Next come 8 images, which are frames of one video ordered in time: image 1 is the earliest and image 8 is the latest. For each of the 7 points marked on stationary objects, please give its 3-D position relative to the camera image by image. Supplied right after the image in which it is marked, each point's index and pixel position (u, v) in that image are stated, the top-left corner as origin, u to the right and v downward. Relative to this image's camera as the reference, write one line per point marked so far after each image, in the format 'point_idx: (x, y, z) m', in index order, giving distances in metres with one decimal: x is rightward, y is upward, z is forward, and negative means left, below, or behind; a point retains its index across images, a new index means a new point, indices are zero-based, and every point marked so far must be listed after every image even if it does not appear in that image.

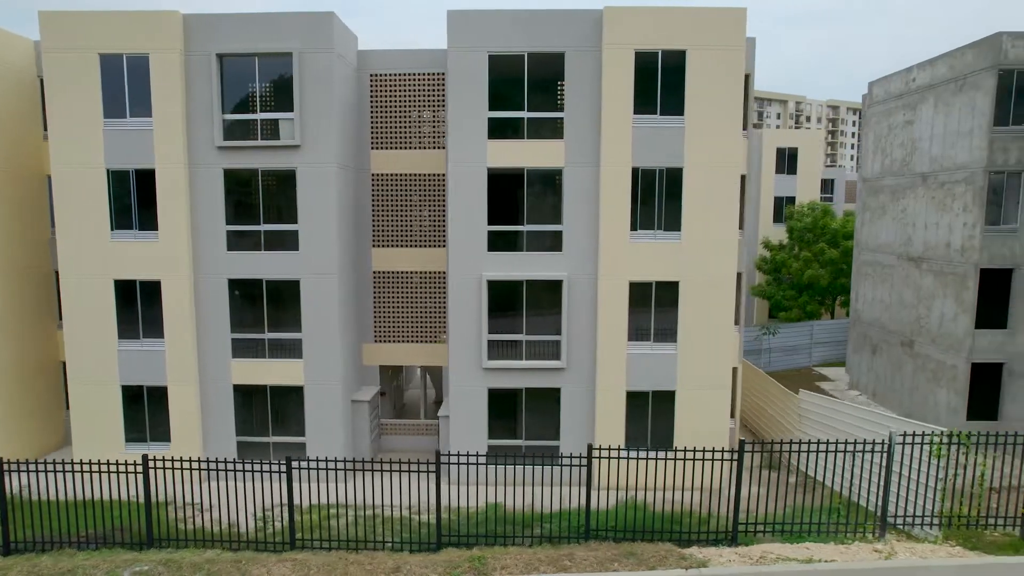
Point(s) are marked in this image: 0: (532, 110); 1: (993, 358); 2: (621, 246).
0: (+0.4, +3.7, +14.6) m
1: (+11.7, -1.7, +17.2) m
2: (+2.2, +0.9, +14.6) m
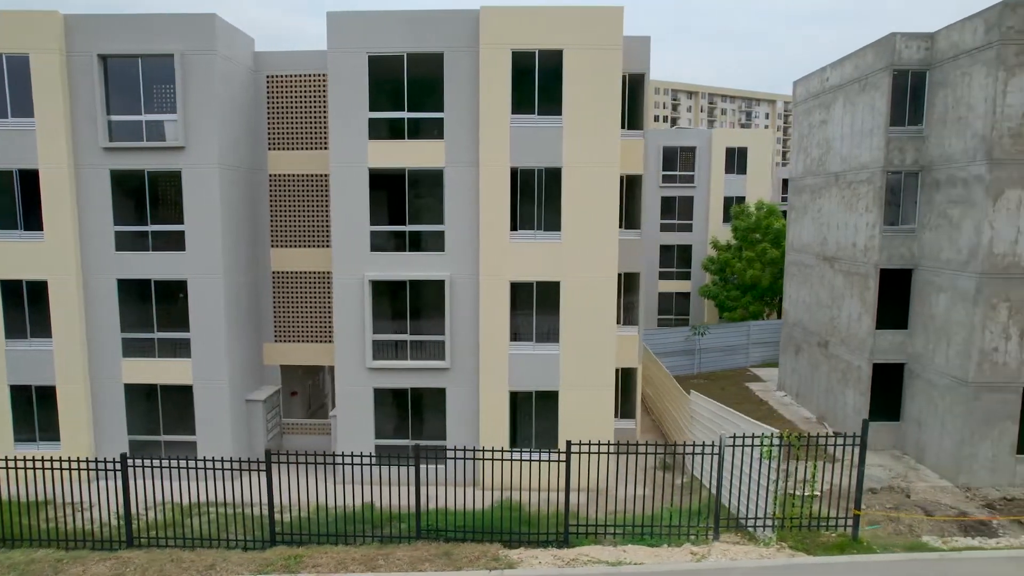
0: (-2.0, +3.6, +14.7) m
1: (+9.3, -1.7, +17.1) m
2: (-0.3, +0.9, +14.7) m
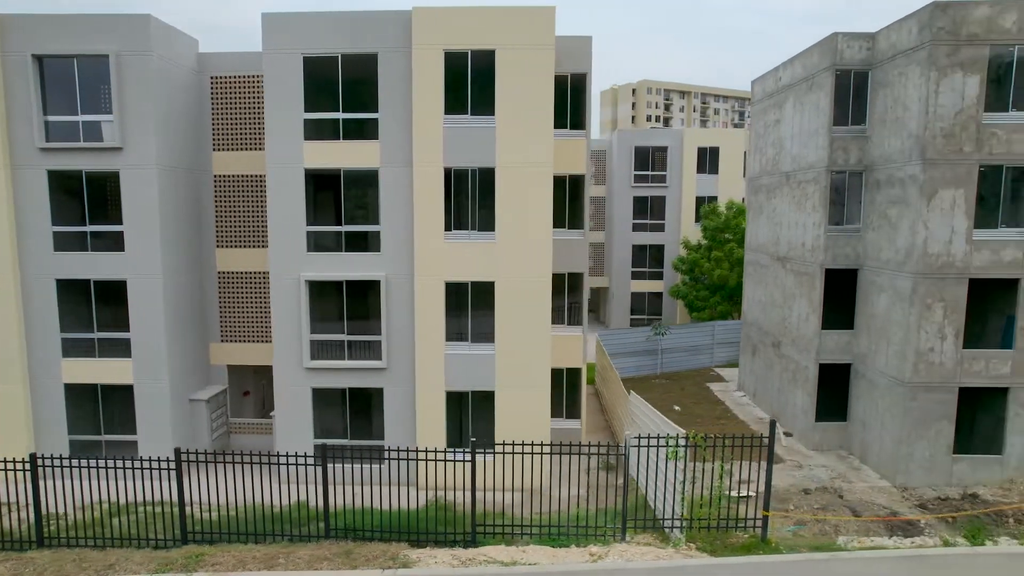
0: (-3.4, +3.6, +14.7) m
1: (+7.9, -1.7, +17.2) m
2: (-1.6, +0.9, +14.7) m
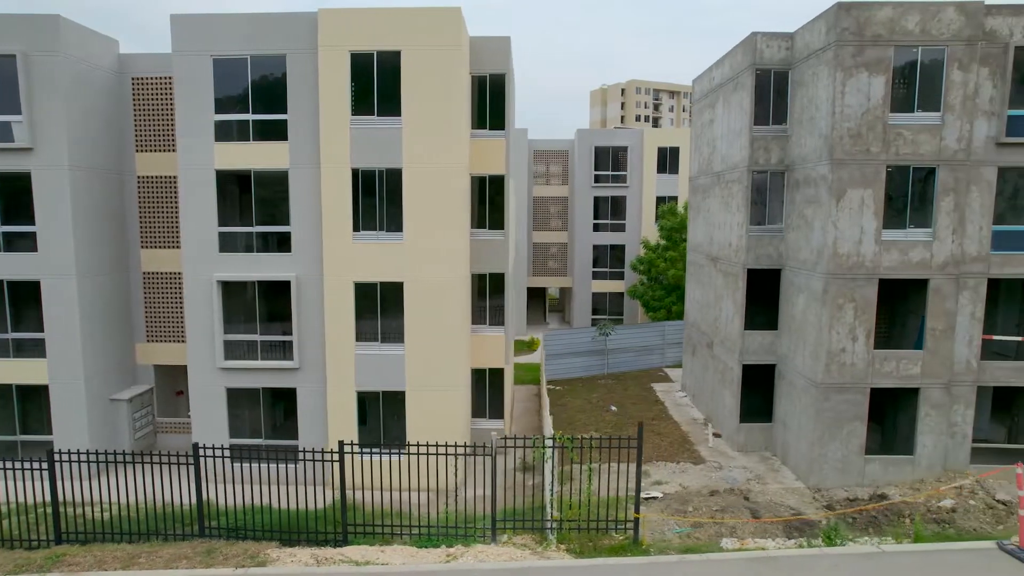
0: (-5.3, +3.6, +14.7) m
1: (+6.1, -1.7, +17.1) m
2: (-3.5, +0.8, +14.7) m
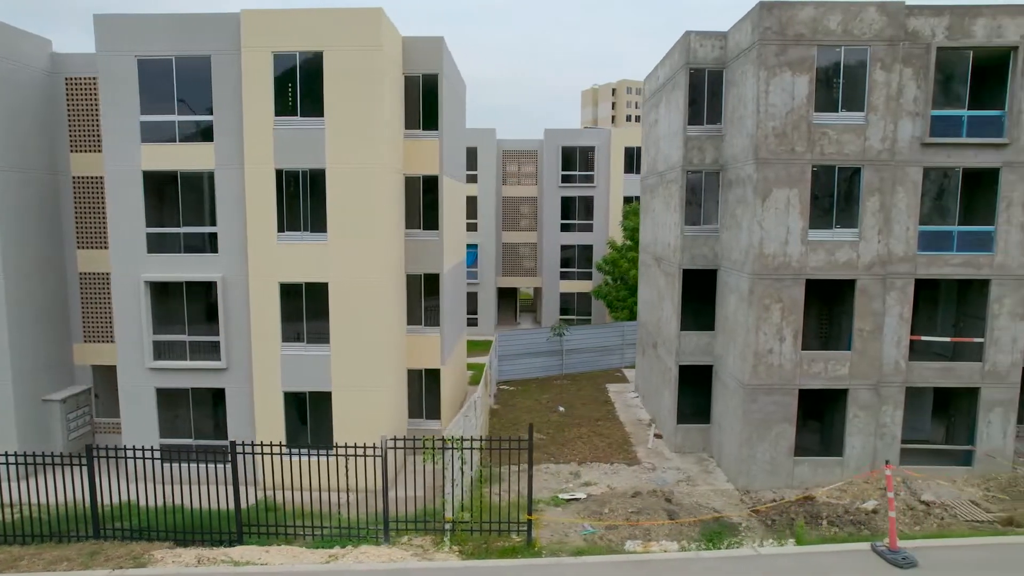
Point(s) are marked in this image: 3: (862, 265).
0: (-6.8, +3.6, +14.7) m
1: (+4.5, -1.7, +17.1) m
2: (-5.0, +0.8, +14.7) m
3: (+7.1, +0.5, +14.4) m
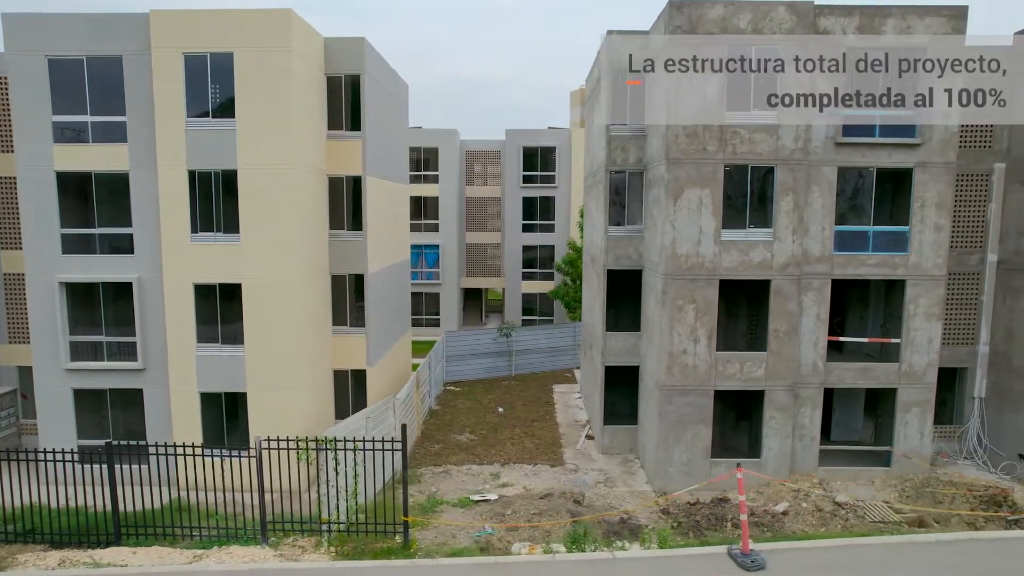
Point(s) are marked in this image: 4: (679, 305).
0: (-8.6, +3.6, +14.6) m
1: (+2.8, -1.7, +17.0) m
2: (-6.8, +0.8, +14.6) m
3: (+5.3, +0.5, +14.3) m
4: (+3.4, -0.3, +14.5) m
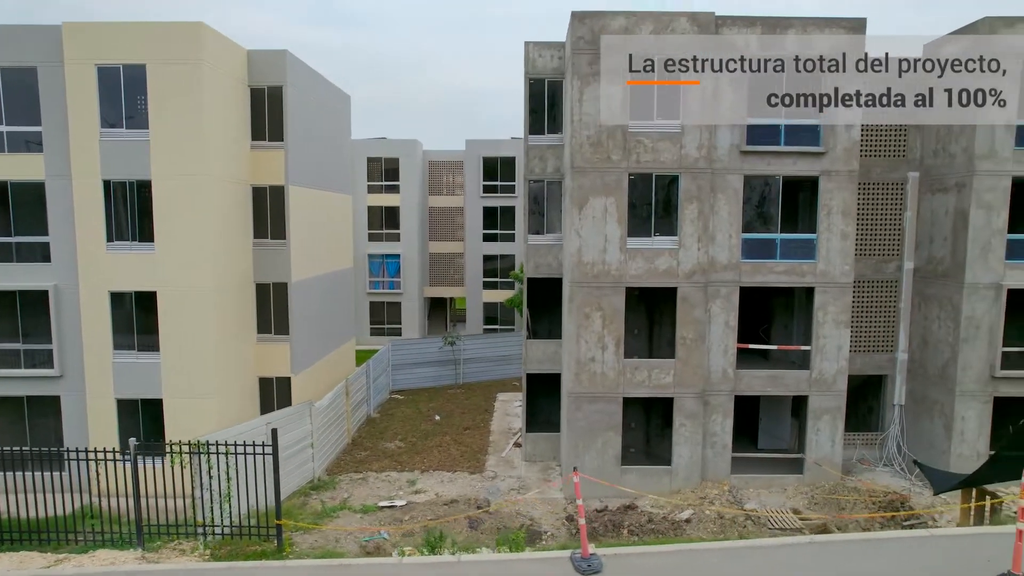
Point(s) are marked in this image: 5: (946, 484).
0: (-10.4, +3.4, +14.9) m
1: (+0.9, -1.9, +17.1) m
2: (-8.7, +0.7, +14.8) m
3: (+3.5, +0.3, +14.5) m
4: (+1.5, -0.5, +14.6) m
5: (+7.1, -3.1, +11.6) m
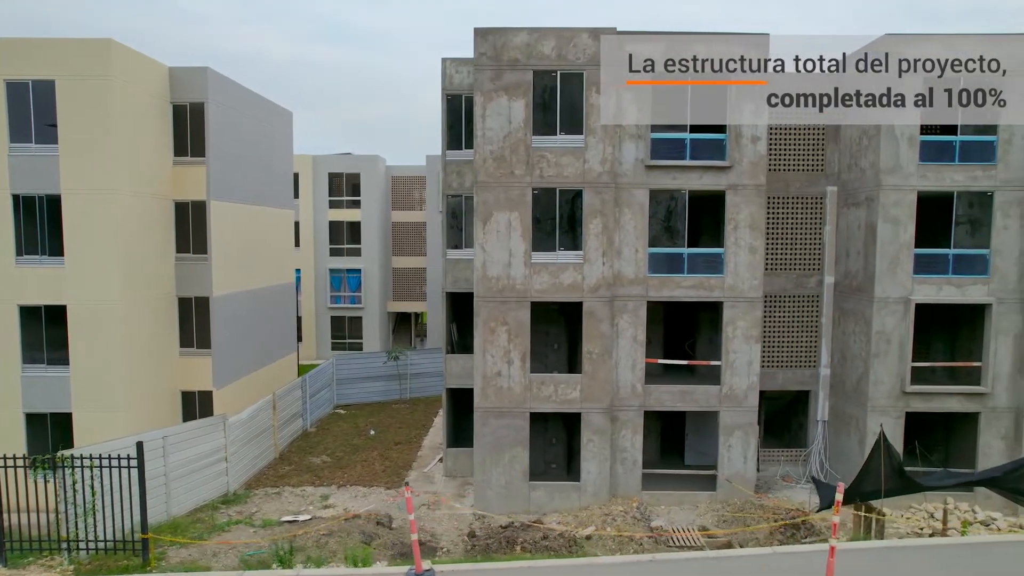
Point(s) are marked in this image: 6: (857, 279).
0: (-12.4, +3.1, +15.0) m
1: (-1.0, -2.3, +17.1) m
2: (-10.6, +0.4, +14.9) m
3: (+1.5, 0.0, +14.4) m
4: (-0.4, -0.8, +14.6) m
5: (+5.1, -3.4, +11.4) m
6: (+7.5, +0.2, +15.5) m
